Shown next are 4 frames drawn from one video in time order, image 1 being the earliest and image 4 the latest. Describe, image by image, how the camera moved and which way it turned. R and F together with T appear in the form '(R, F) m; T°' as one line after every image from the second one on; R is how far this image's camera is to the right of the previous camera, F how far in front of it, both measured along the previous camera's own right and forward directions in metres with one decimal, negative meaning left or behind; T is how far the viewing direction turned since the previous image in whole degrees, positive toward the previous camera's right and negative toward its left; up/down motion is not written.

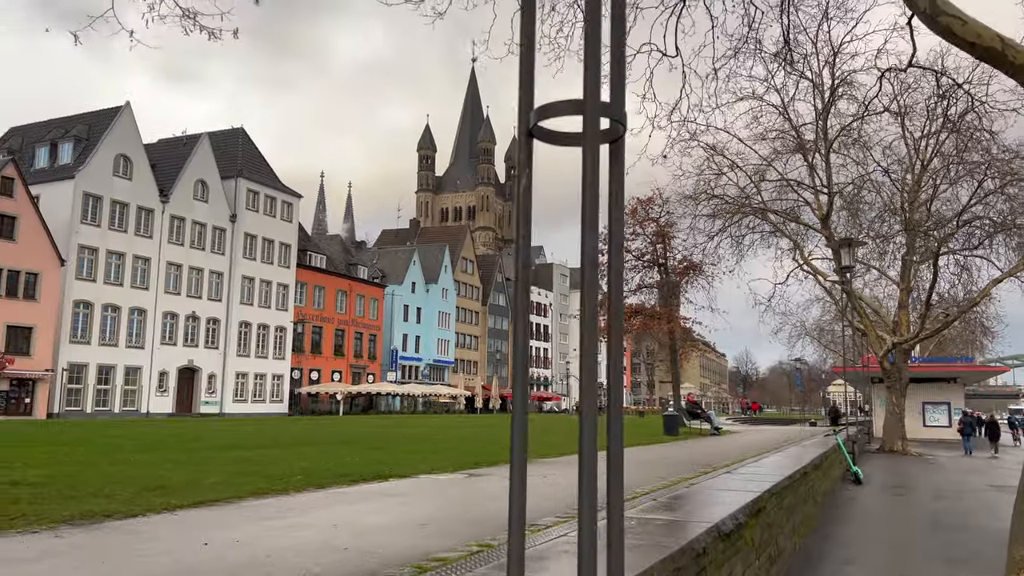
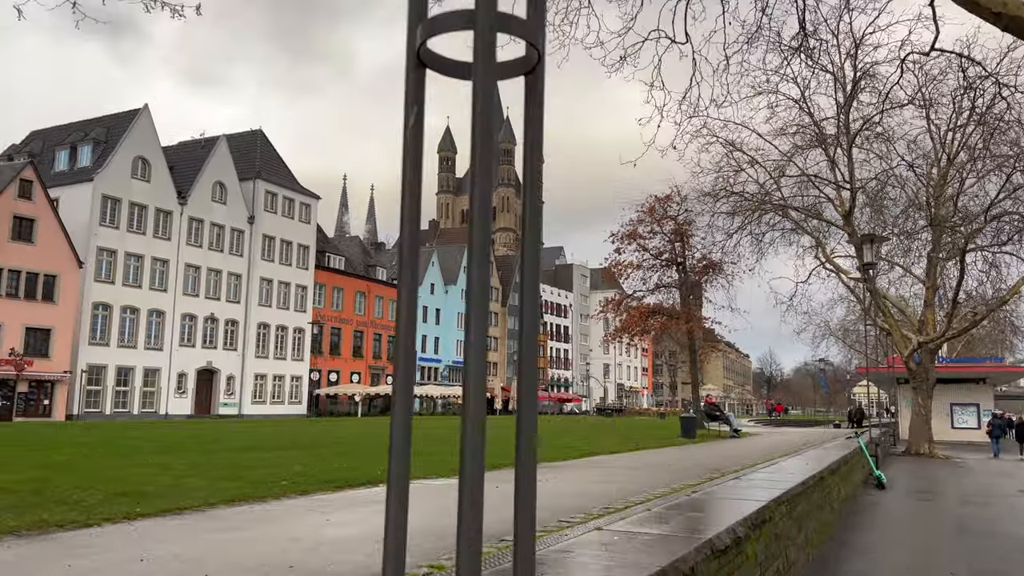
(+0.3, +0.5) m; -2°
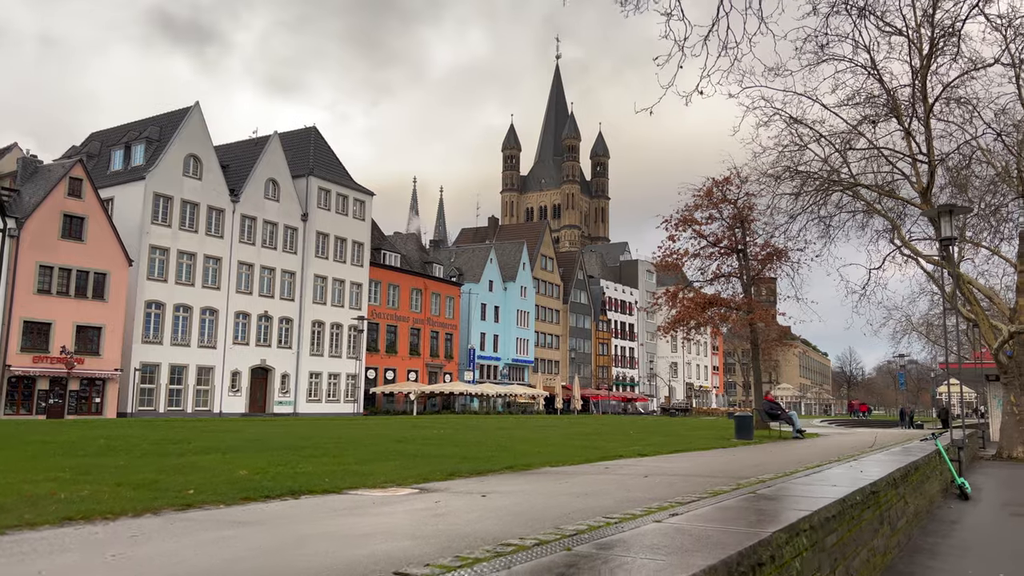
(+1.0, +1.9) m; -5°
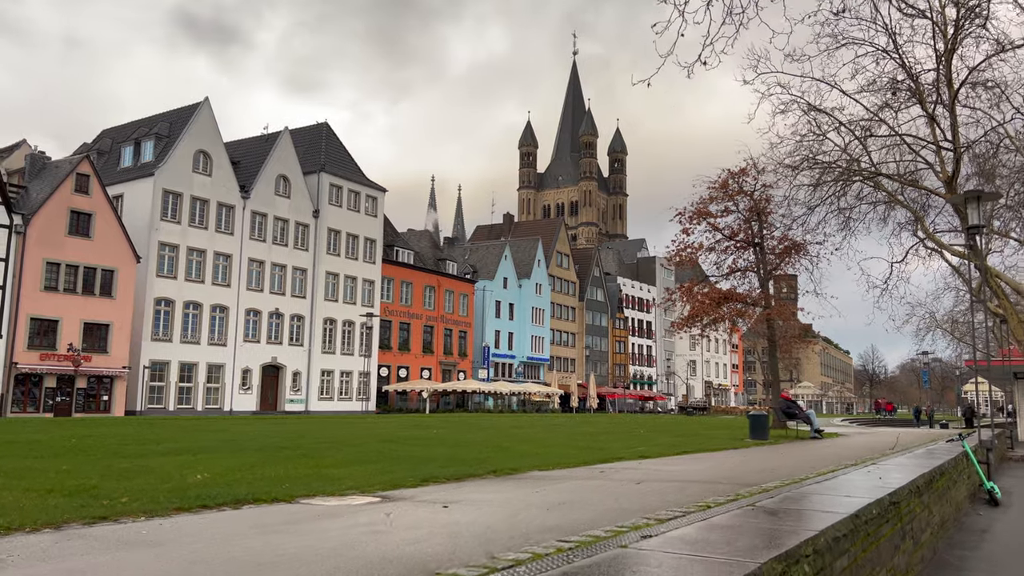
(+0.4, +0.8) m; -1°
